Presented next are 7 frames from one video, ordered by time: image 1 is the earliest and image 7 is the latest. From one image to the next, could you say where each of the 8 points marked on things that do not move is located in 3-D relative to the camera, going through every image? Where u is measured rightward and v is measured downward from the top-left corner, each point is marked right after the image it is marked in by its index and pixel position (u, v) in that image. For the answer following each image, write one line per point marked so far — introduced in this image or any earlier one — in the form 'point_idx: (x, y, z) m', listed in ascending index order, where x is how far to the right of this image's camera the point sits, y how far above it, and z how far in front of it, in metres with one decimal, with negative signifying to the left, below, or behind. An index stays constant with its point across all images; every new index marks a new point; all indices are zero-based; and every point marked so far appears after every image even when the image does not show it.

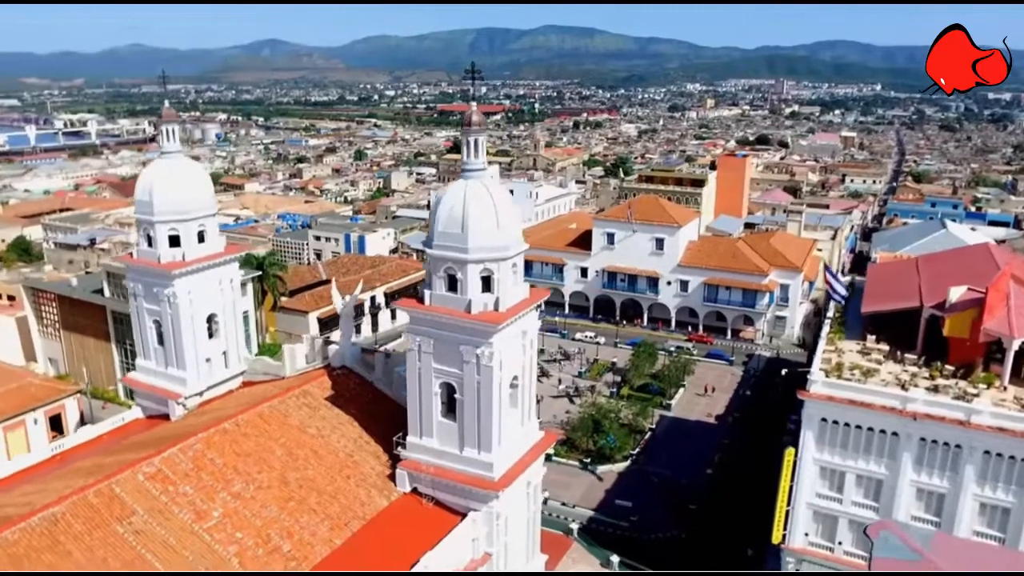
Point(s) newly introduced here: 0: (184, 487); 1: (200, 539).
0: (-7.0, -4.3, +17.5) m
1: (-6.4, -5.2, +16.7) m
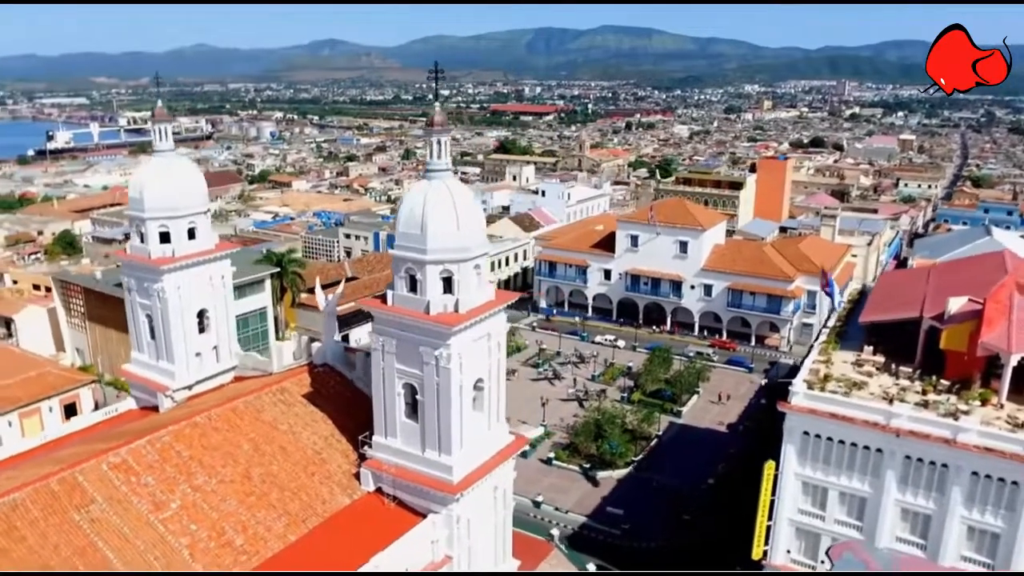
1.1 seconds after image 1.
0: (-8.0, -4.2, +17.9) m
1: (-7.5, -5.1, +17.0) m
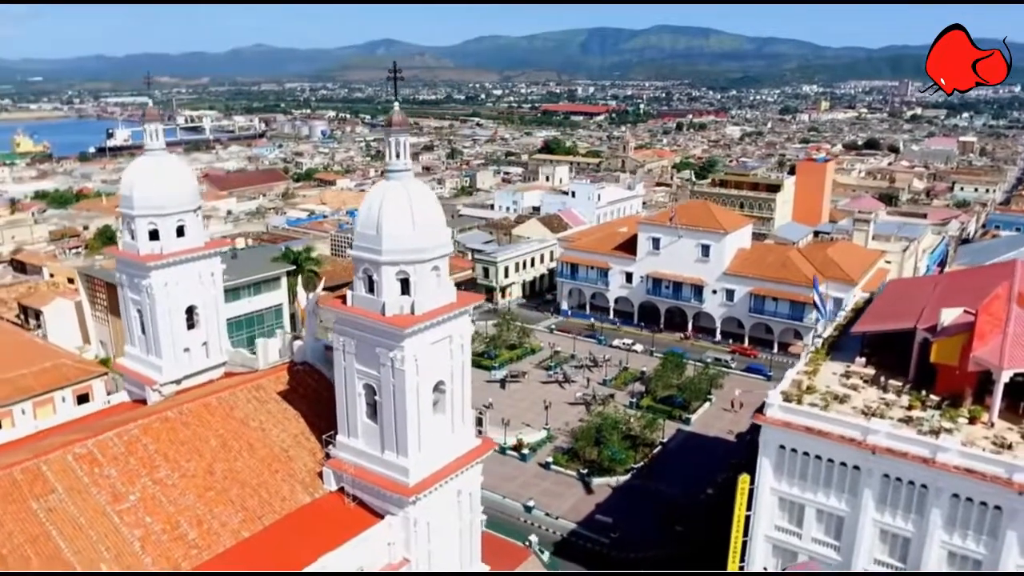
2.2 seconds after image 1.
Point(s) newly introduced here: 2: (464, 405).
0: (-9.1, -4.1, +18.2) m
1: (-8.7, -5.0, +17.4) m
2: (-1.2, -2.9, +19.9) m
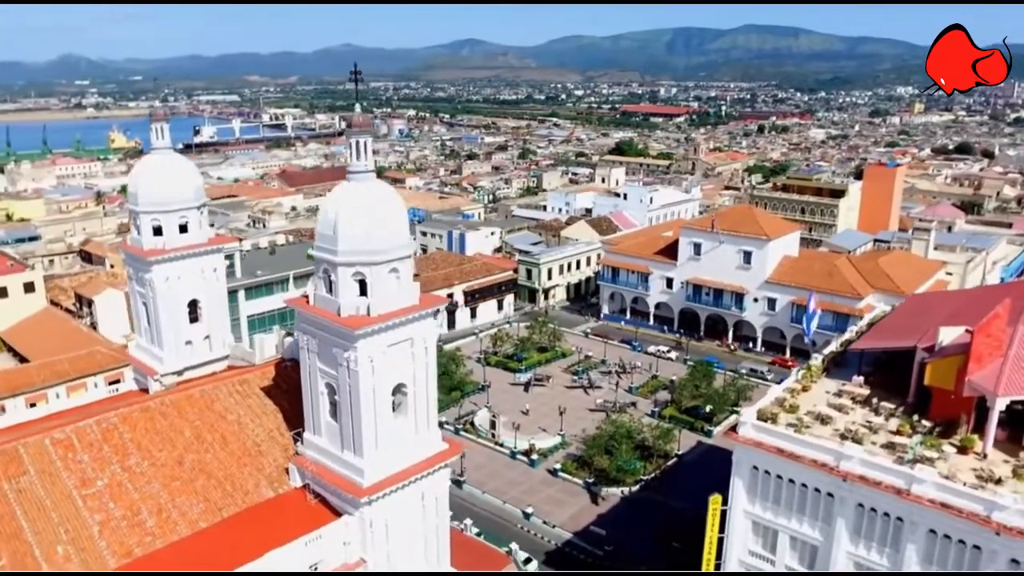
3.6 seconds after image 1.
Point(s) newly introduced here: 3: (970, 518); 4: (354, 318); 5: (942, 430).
0: (-10.1, -3.9, +19.0) m
1: (-9.8, -4.9, +18.0) m
2: (-2.1, -2.9, +19.8) m
3: (+8.9, -4.5, +15.8) m
4: (-3.5, -0.7, +18.0) m
5: (+9.9, -3.3, +18.6) m
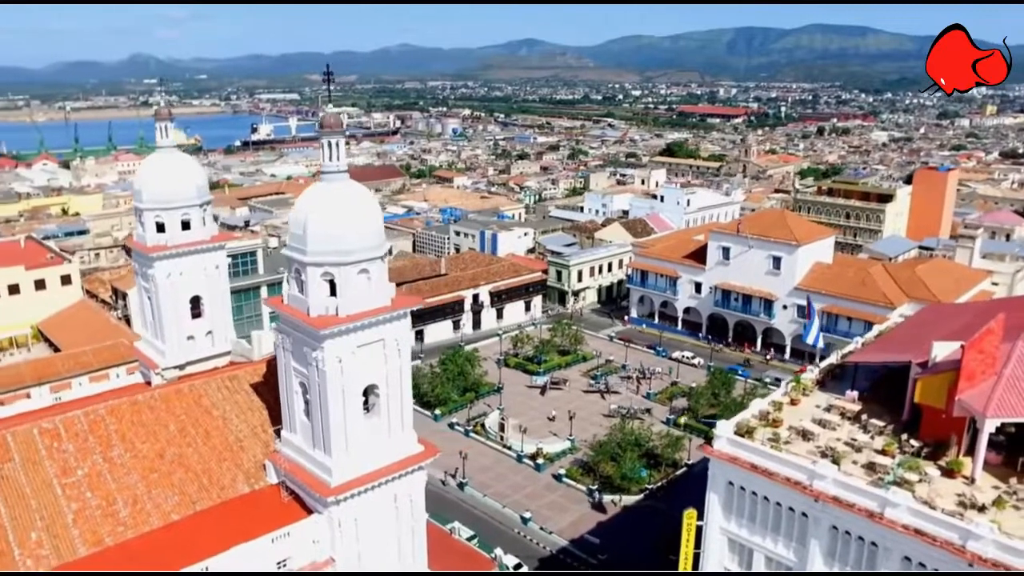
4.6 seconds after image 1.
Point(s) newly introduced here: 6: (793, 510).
0: (-10.8, -3.8, +19.5) m
1: (-10.6, -4.7, +18.6) m
2: (-2.7, -3.0, +19.7) m
3: (+7.9, -4.8, +14.9) m
4: (-4.2, -0.7, +18.0) m
5: (+9.1, -3.6, +17.6) m
6: (+6.0, -4.7, +17.2) m
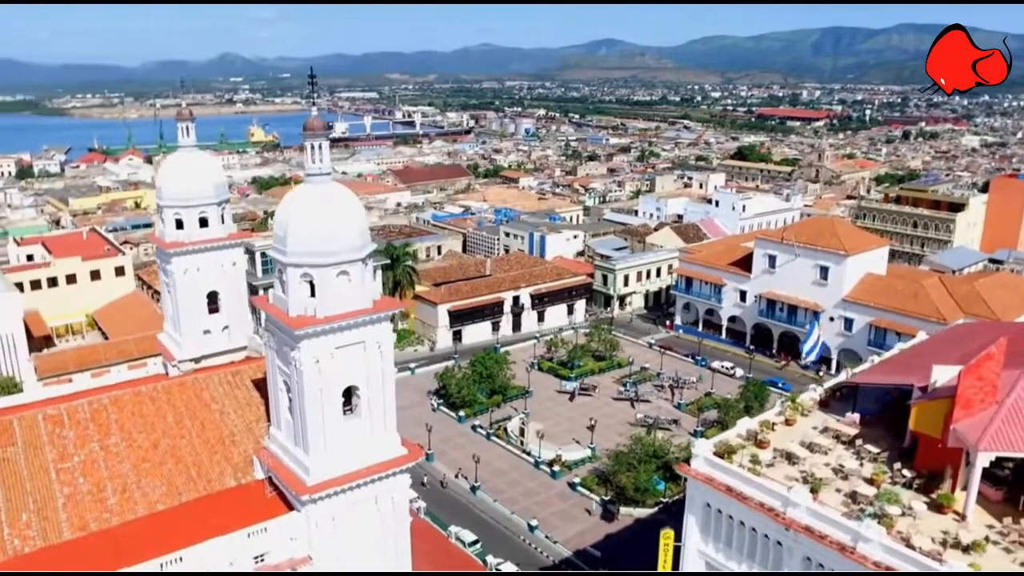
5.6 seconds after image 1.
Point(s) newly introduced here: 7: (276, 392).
0: (-11.3, -3.6, +20.3) m
1: (-11.2, -4.5, +19.4) m
2: (-3.2, -3.0, +19.7) m
3: (+6.9, -5.1, +13.9) m
4: (-4.8, -0.7, +18.2) m
5: (+8.4, -4.0, +16.5) m
6: (+5.2, -5.0, +16.4) m
7: (-5.8, -2.5, +19.8) m
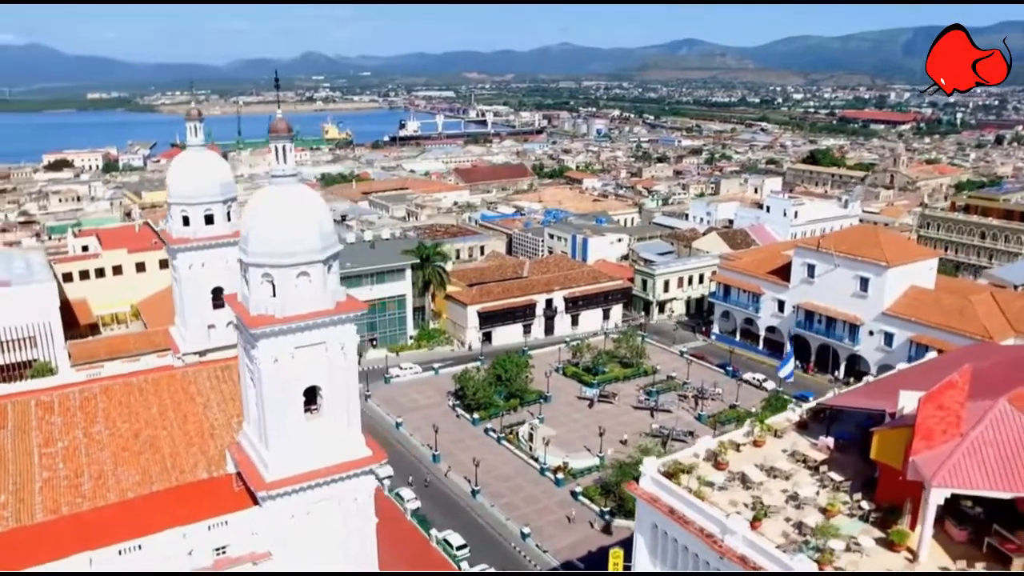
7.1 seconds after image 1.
0: (-12.1, -3.4, +21.2) m
1: (-12.1, -4.3, +20.3) m
2: (-4.1, -3.1, +19.8) m
3: (+5.2, -5.5, +13.0) m
4: (-5.8, -0.7, +18.4) m
5: (+7.0, -4.3, +15.4) m
6: (+3.8, -5.3, +15.6) m
7: (-6.7, -2.5, +20.2) m
